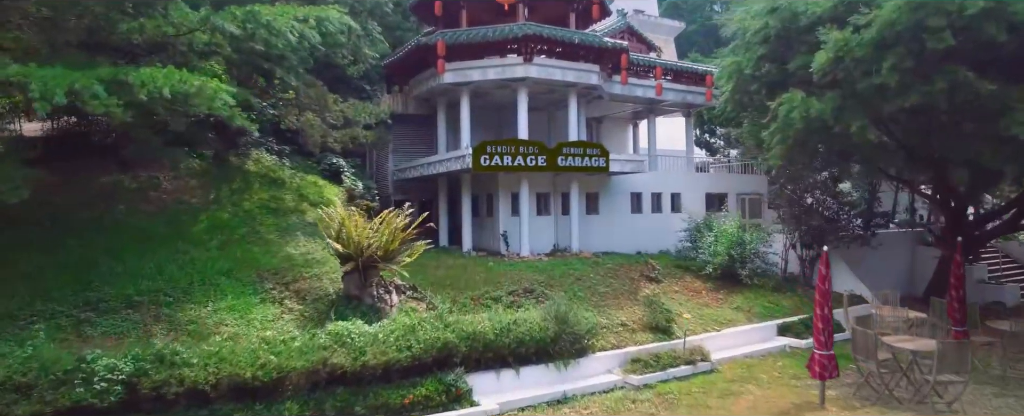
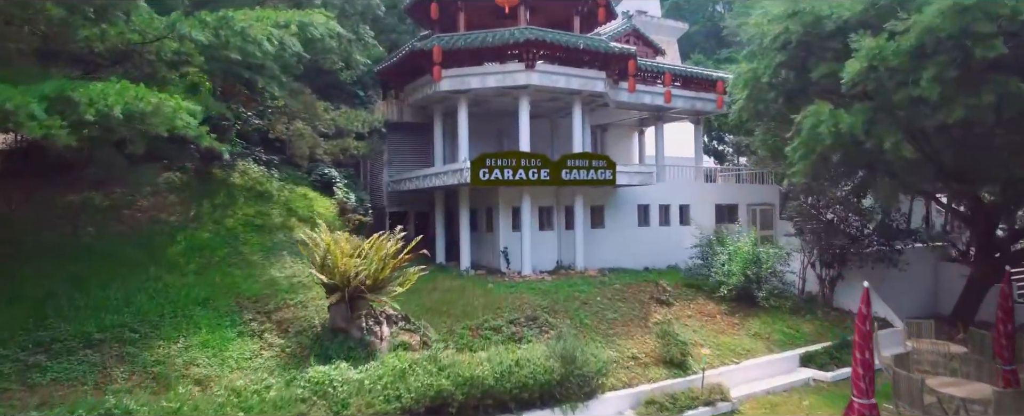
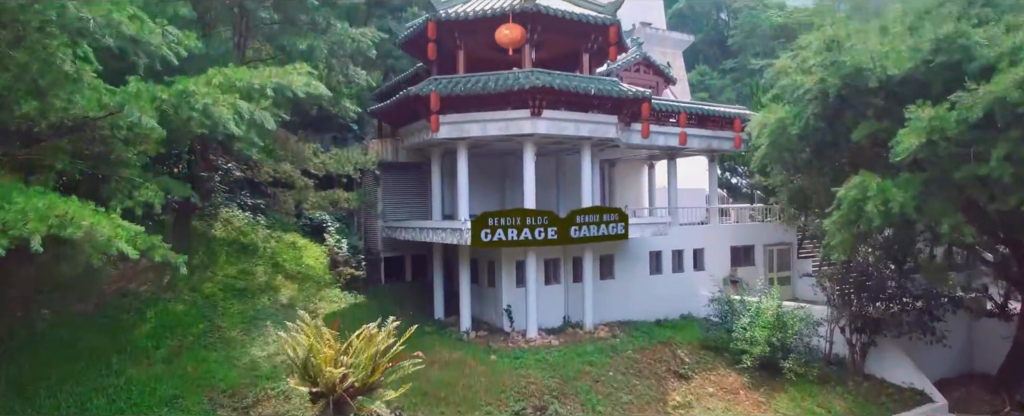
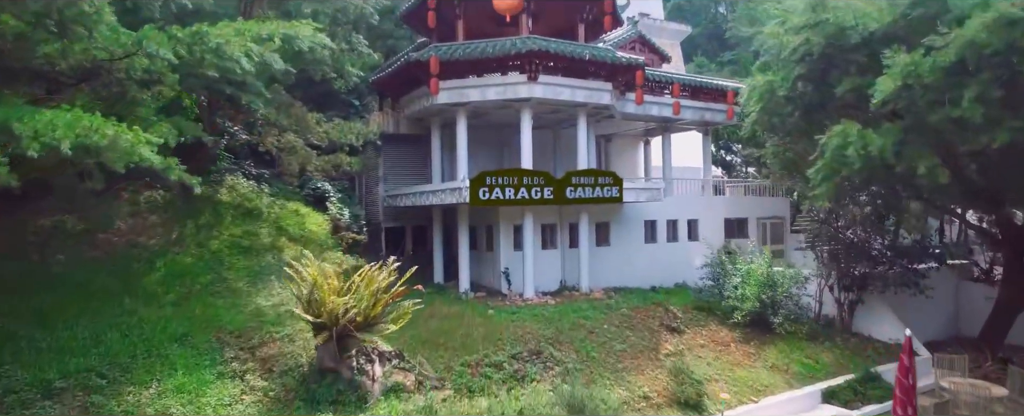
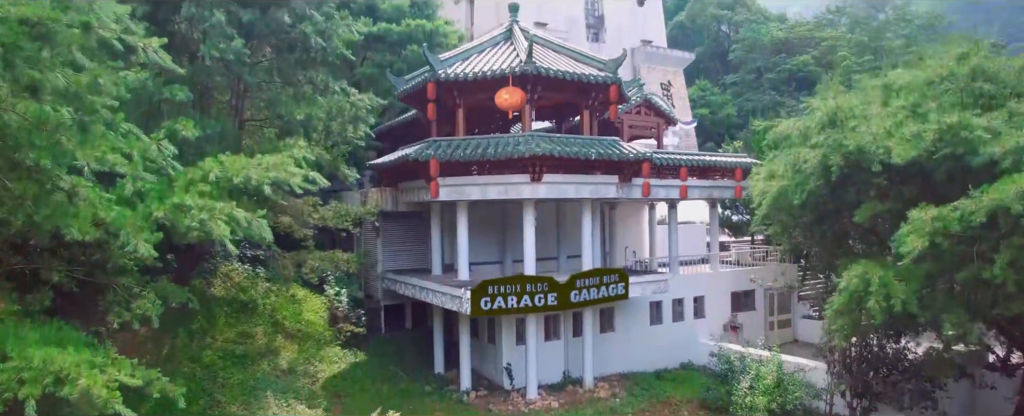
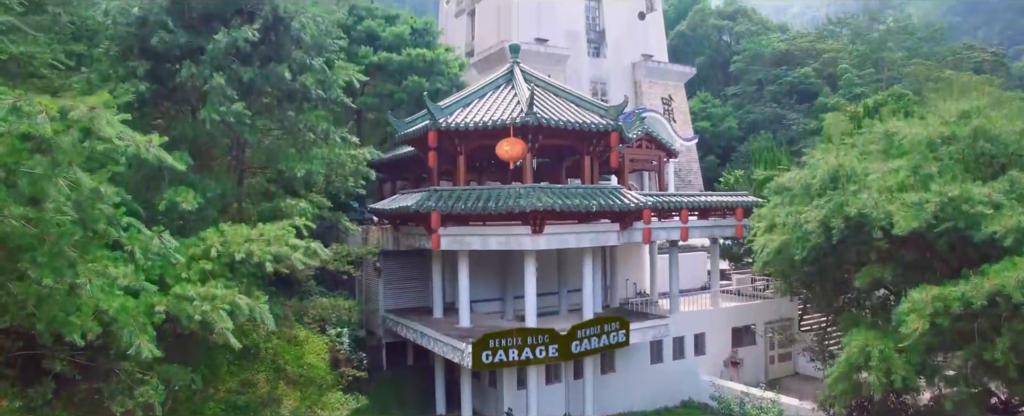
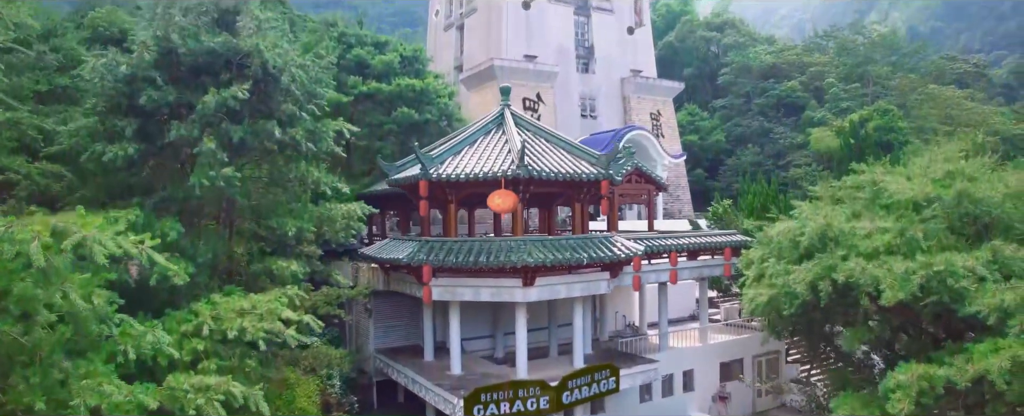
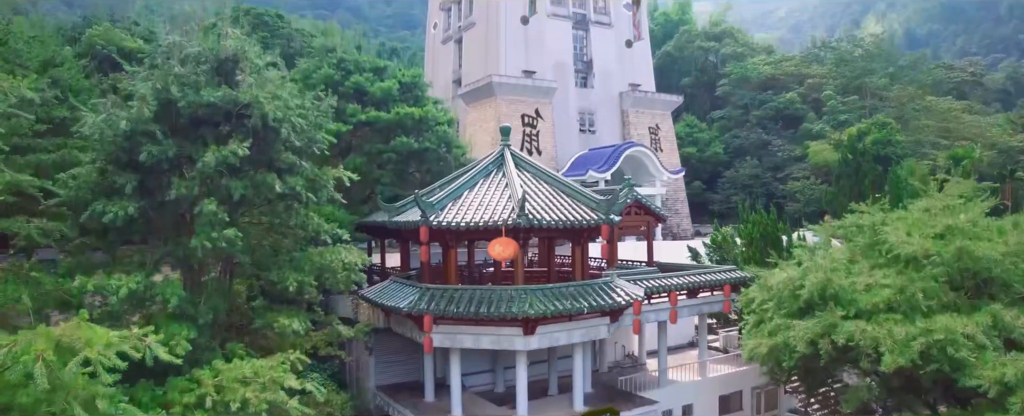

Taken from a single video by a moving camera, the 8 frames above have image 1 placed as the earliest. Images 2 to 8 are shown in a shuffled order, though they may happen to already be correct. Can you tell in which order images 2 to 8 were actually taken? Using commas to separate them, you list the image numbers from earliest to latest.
2, 4, 3, 5, 6, 7, 8
